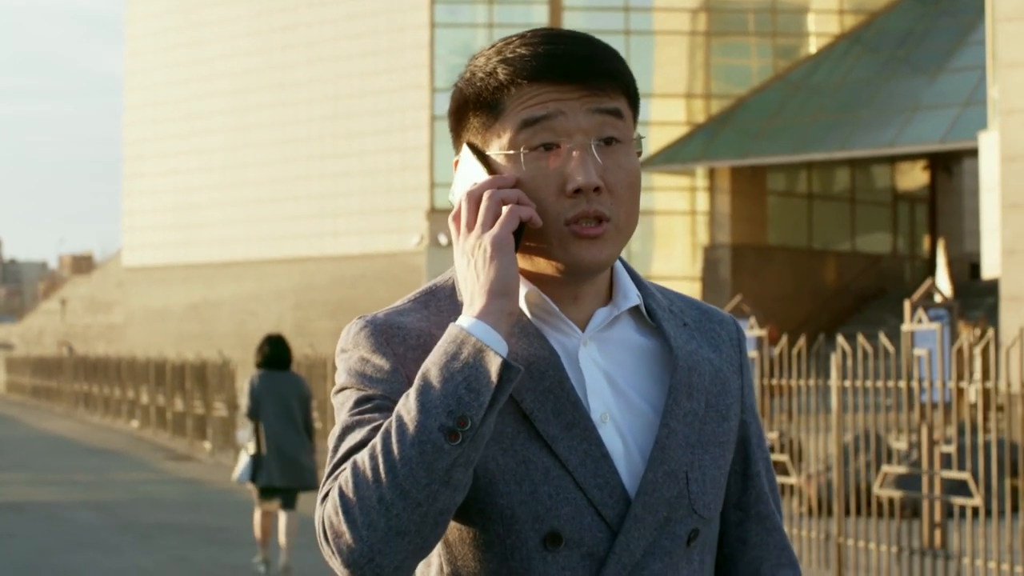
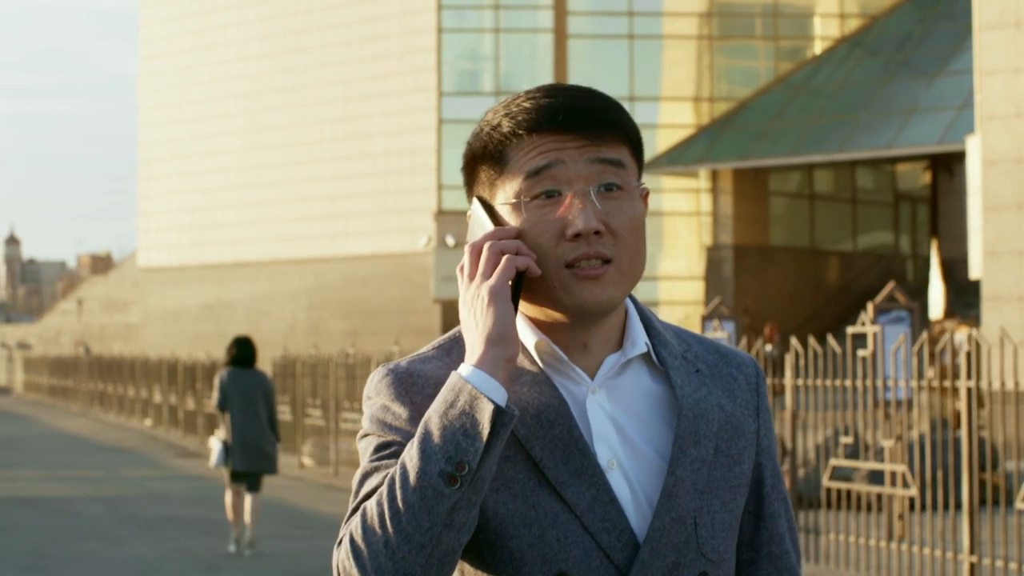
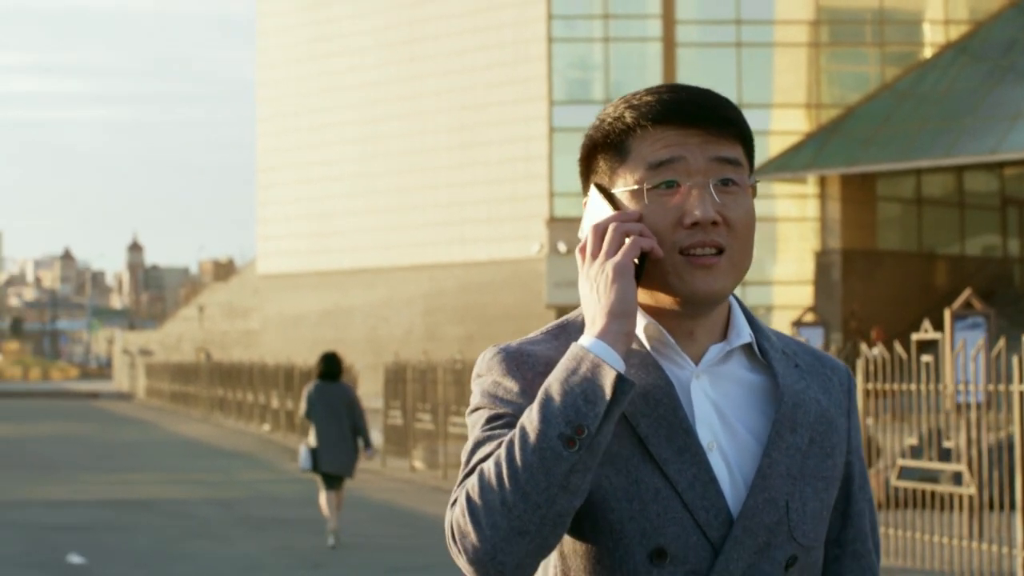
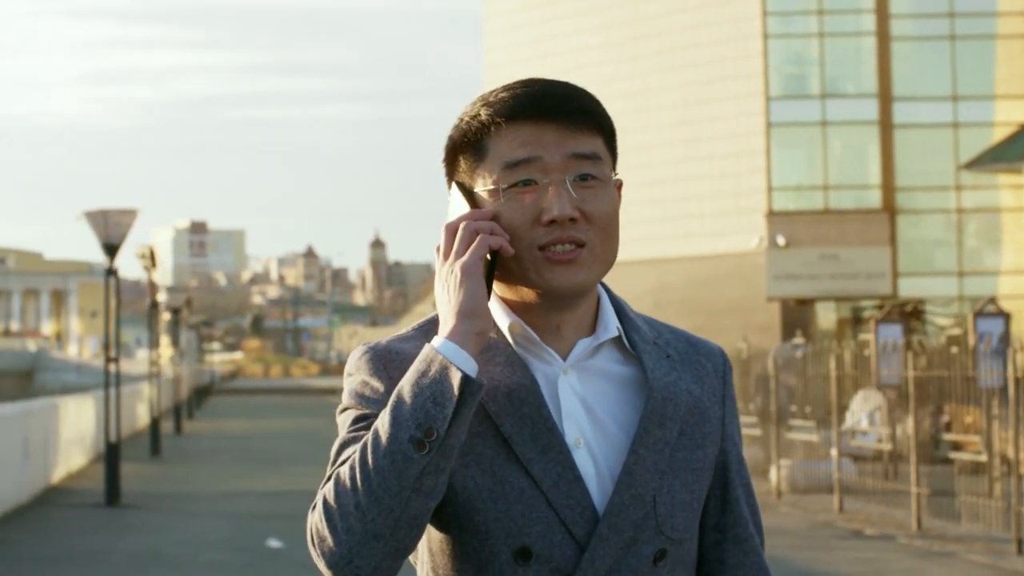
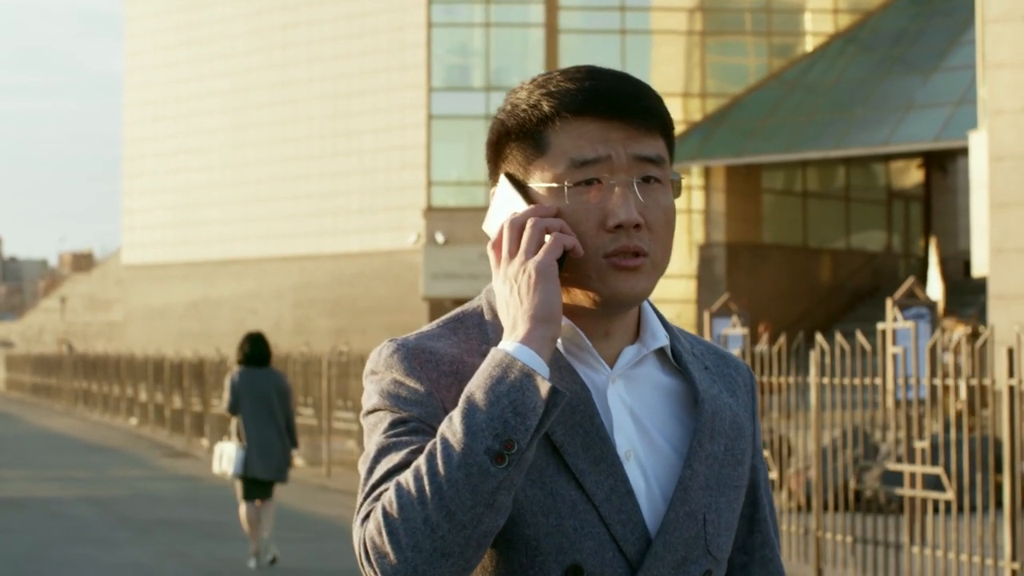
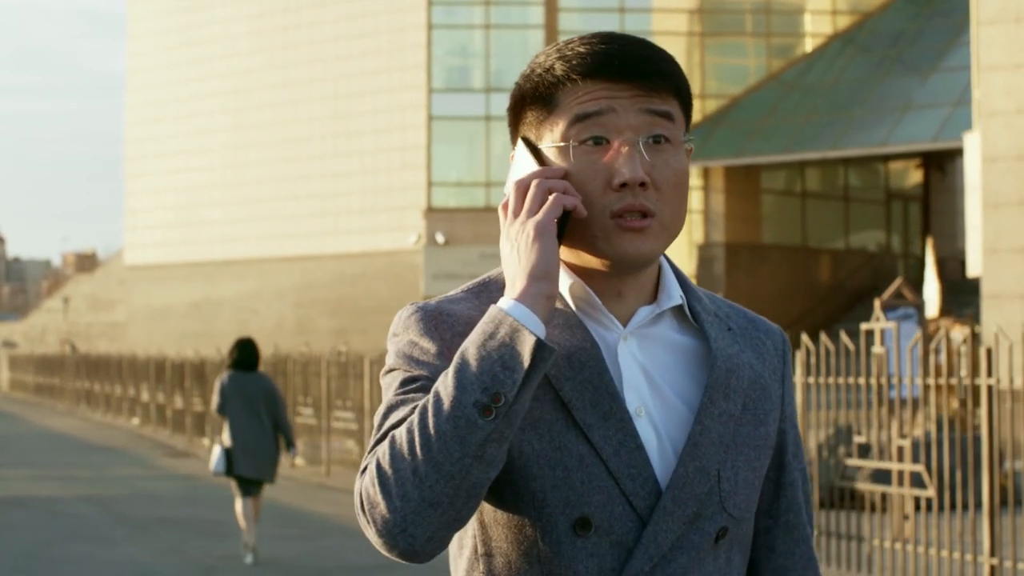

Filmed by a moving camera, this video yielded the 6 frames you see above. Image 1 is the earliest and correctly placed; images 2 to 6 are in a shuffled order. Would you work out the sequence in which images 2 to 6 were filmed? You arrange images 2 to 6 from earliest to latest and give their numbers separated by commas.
5, 6, 2, 3, 4
